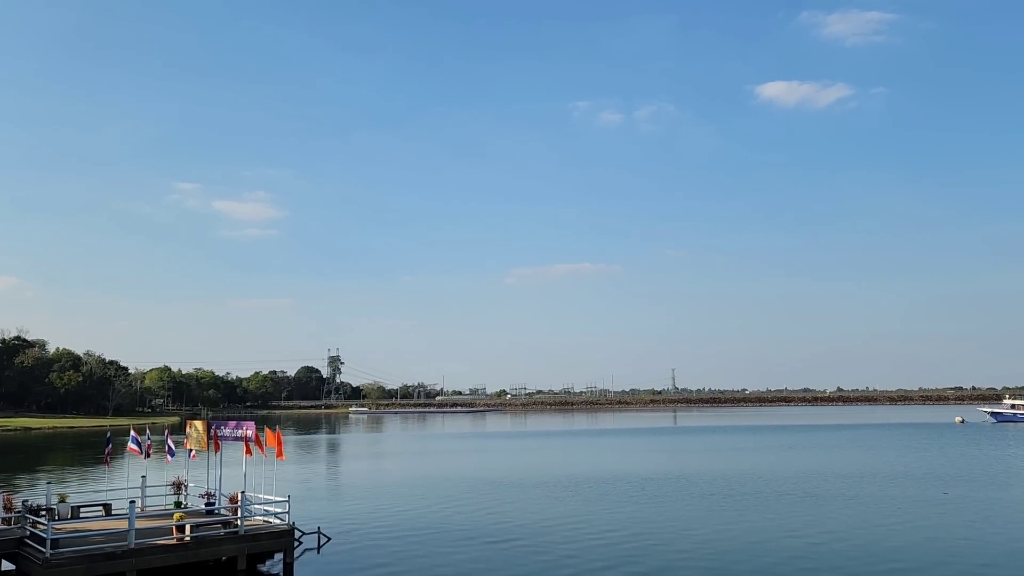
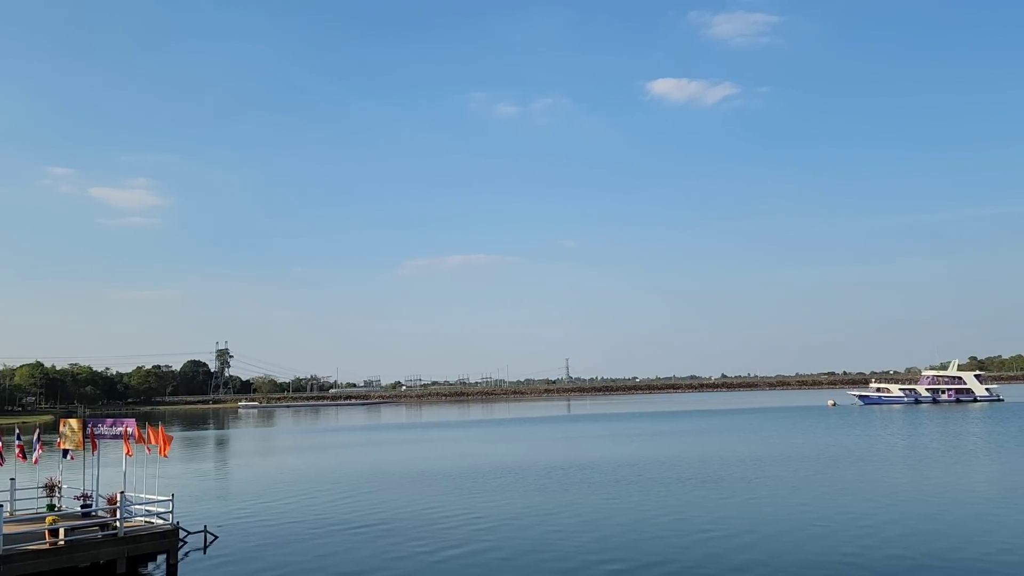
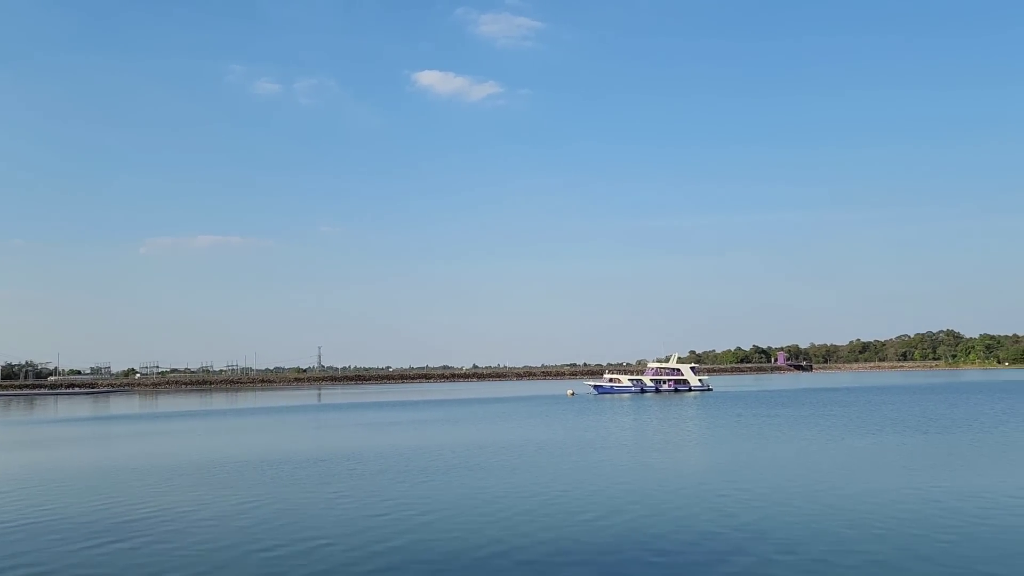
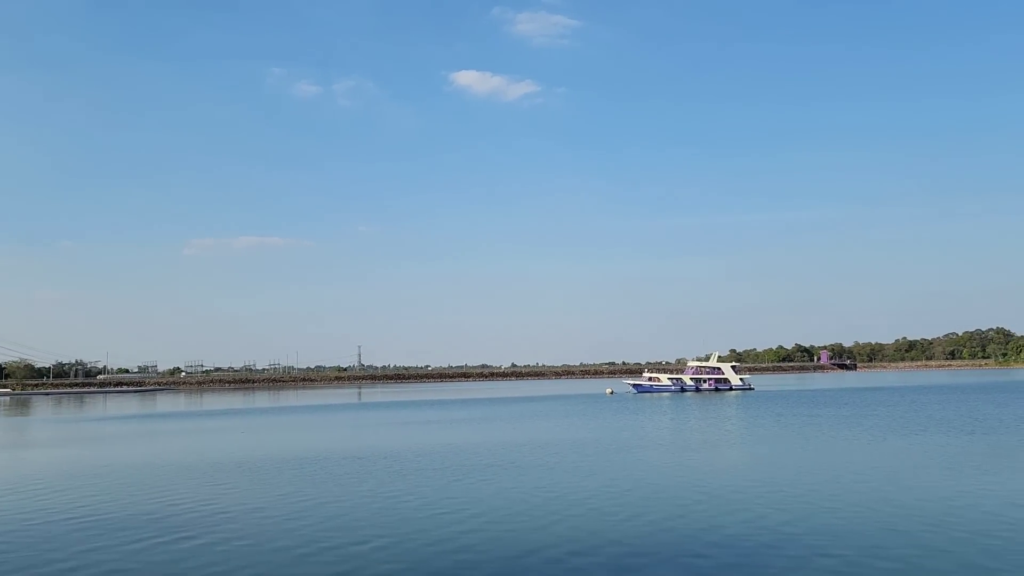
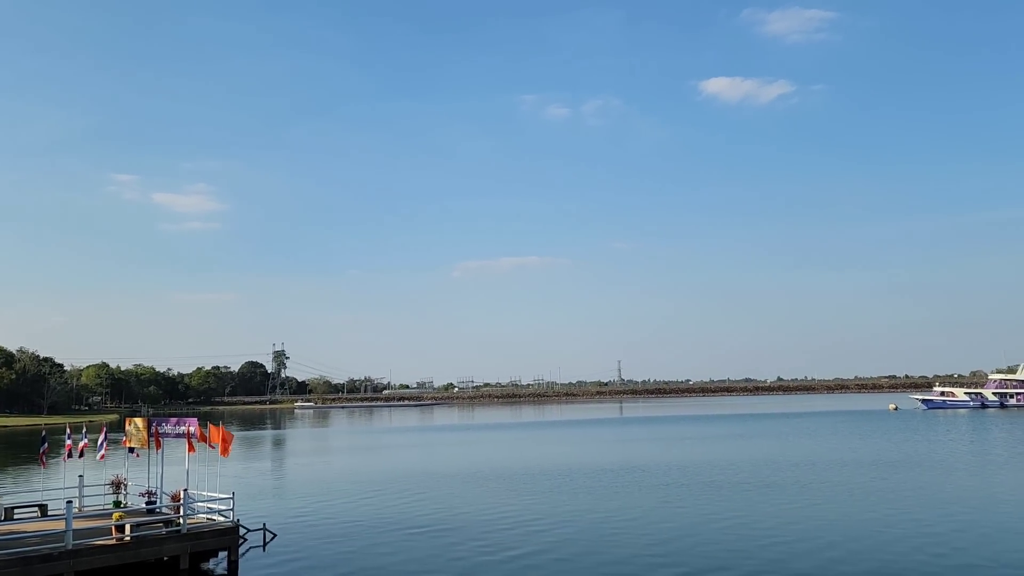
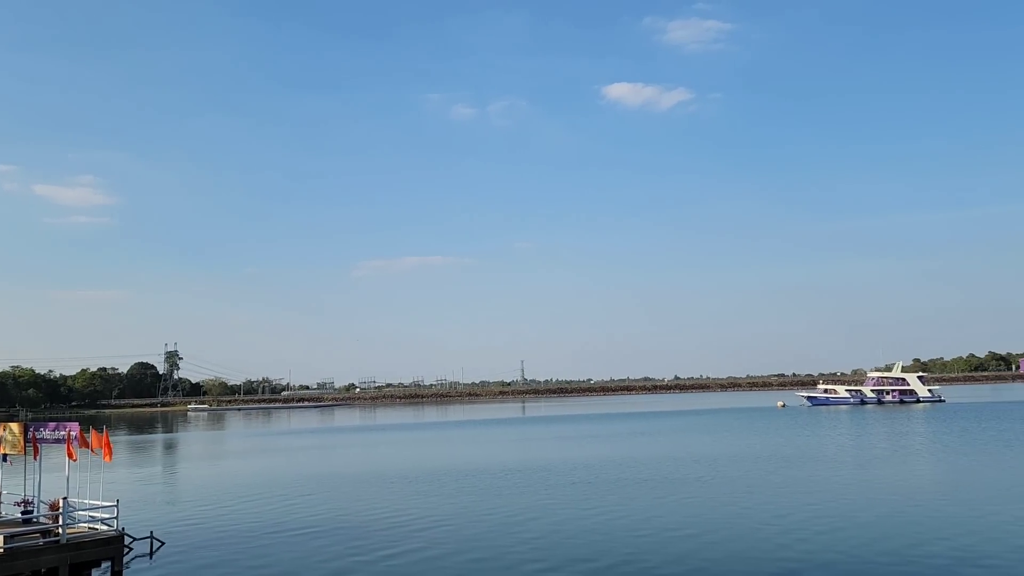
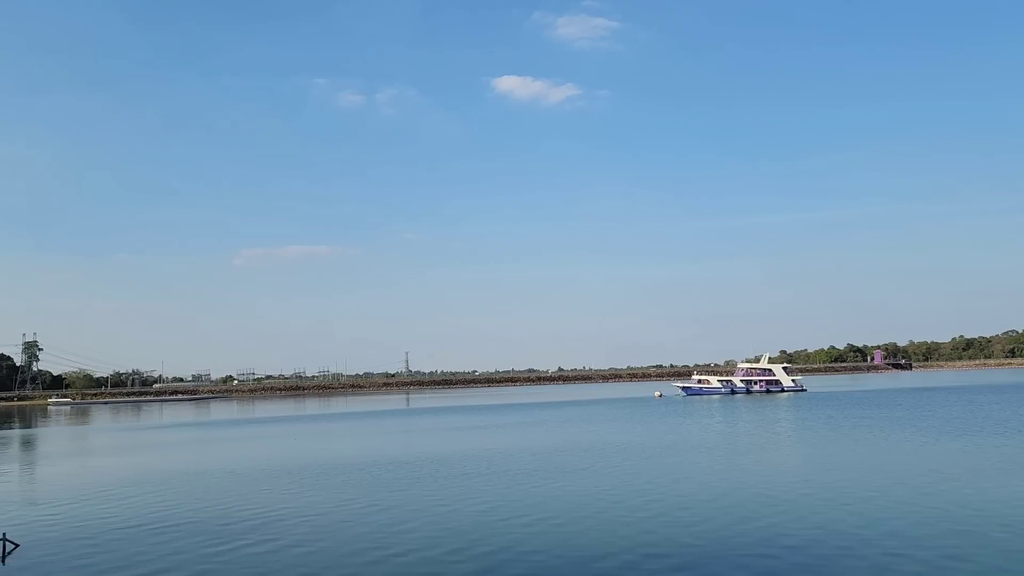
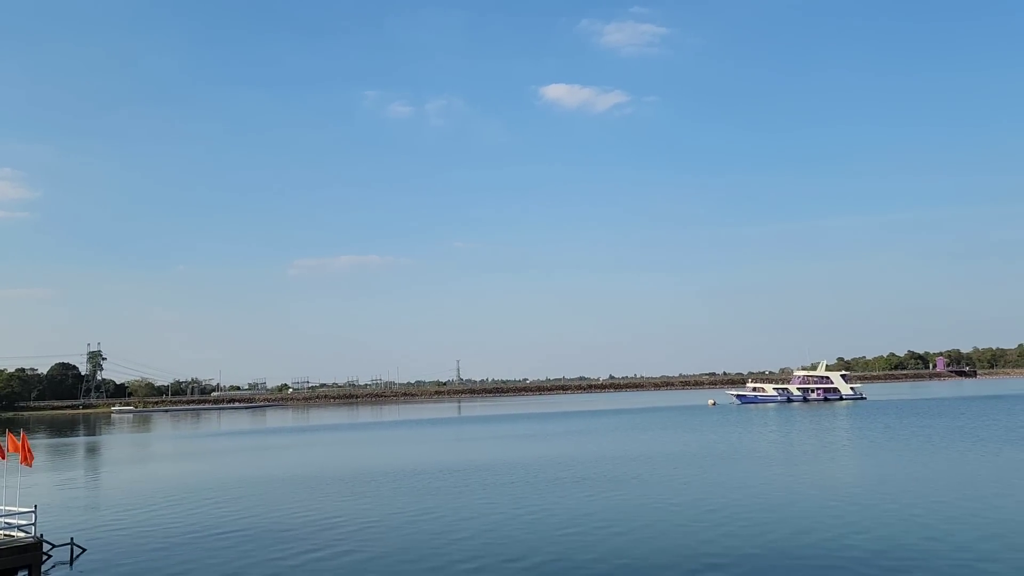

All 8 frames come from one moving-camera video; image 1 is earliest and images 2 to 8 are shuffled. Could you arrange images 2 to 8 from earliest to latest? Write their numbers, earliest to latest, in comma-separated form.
5, 2, 6, 8, 7, 4, 3
